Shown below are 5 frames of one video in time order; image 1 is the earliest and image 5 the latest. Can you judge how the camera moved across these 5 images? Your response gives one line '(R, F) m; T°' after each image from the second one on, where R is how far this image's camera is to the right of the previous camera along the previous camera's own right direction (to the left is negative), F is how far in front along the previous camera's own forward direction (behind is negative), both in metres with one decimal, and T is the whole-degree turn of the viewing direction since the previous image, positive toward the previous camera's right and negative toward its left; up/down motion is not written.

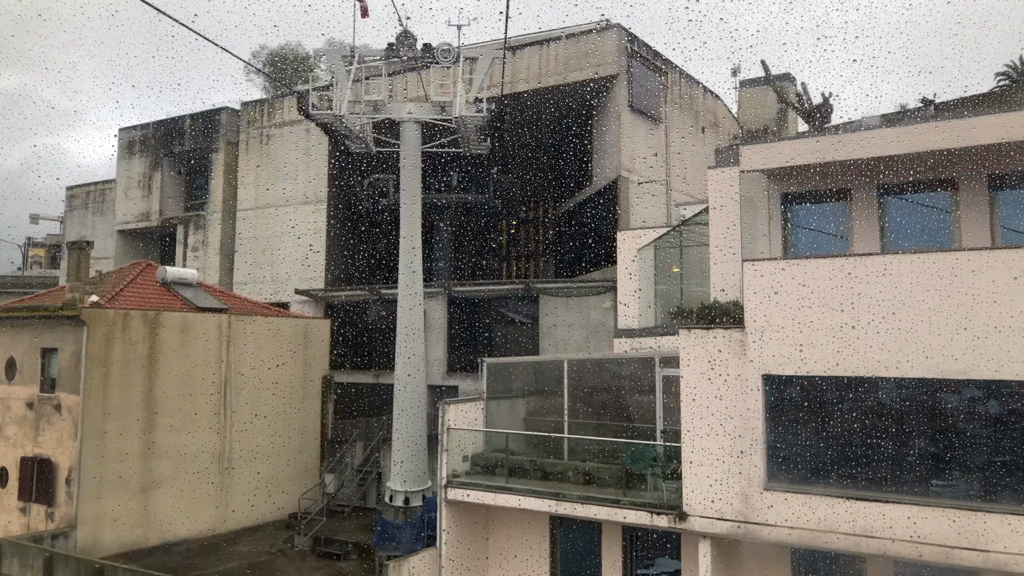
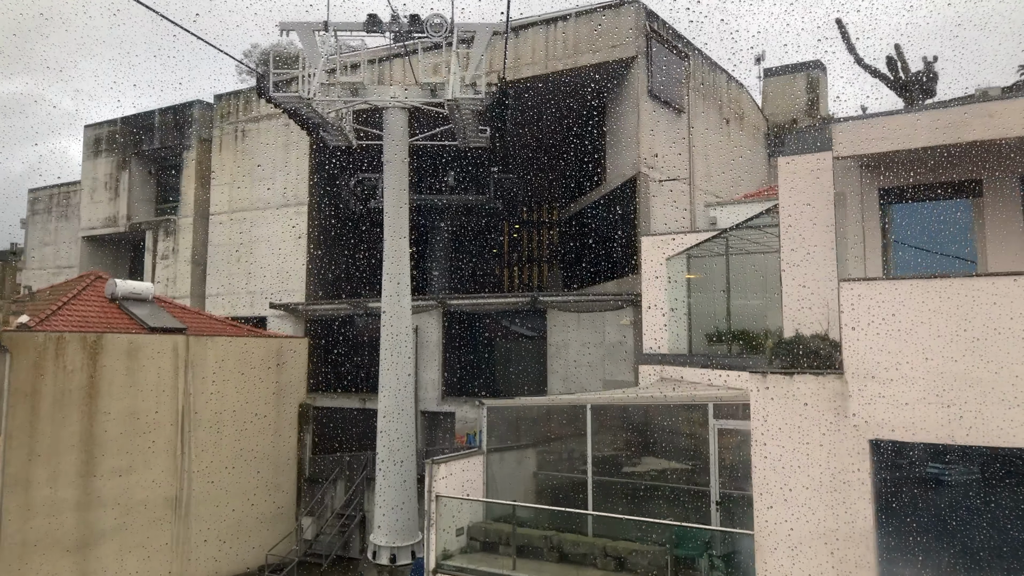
(0.0, +2.0) m; 0°
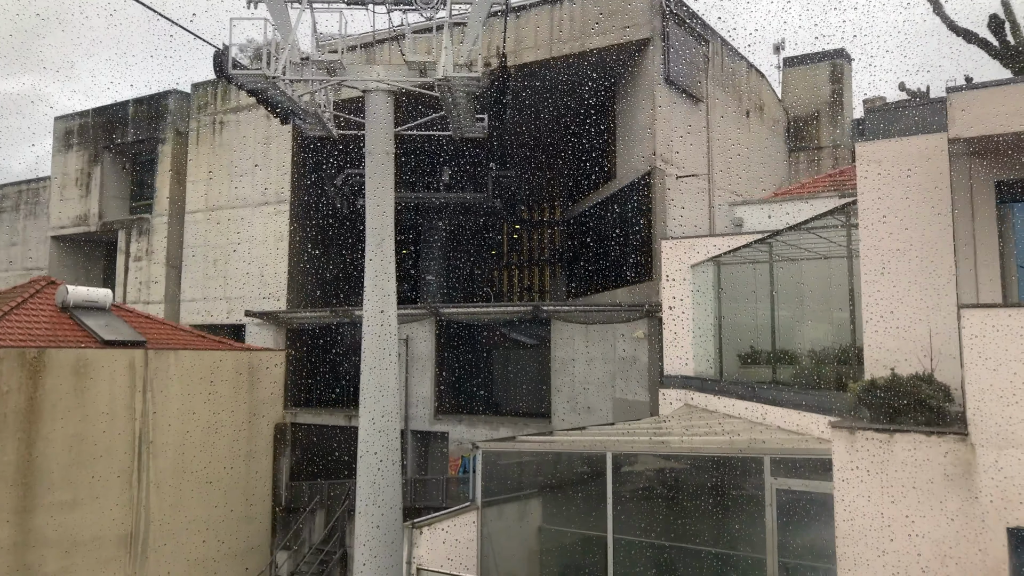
(0.0, +1.4) m; 0°
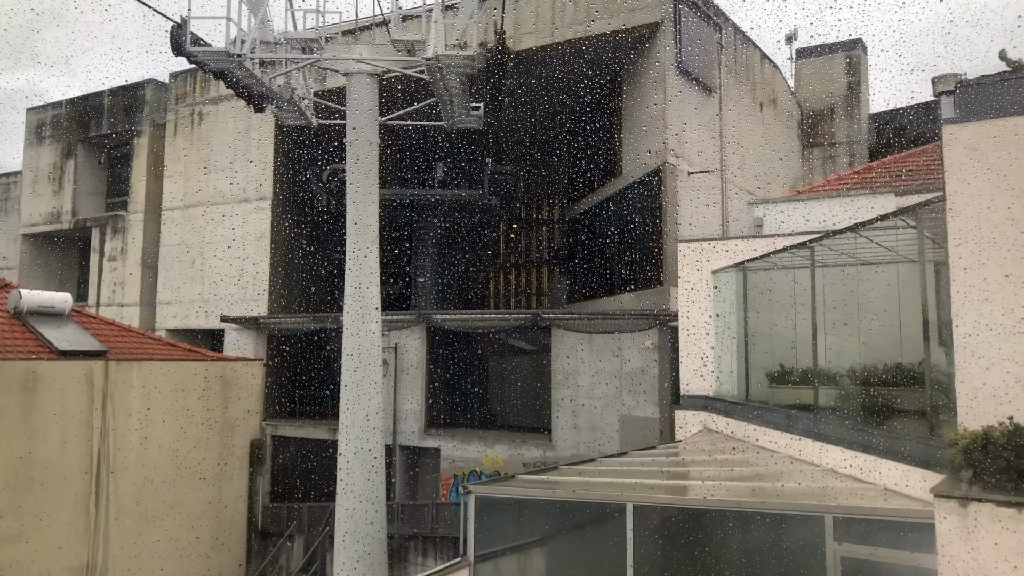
(0.0, +1.0) m; 0°
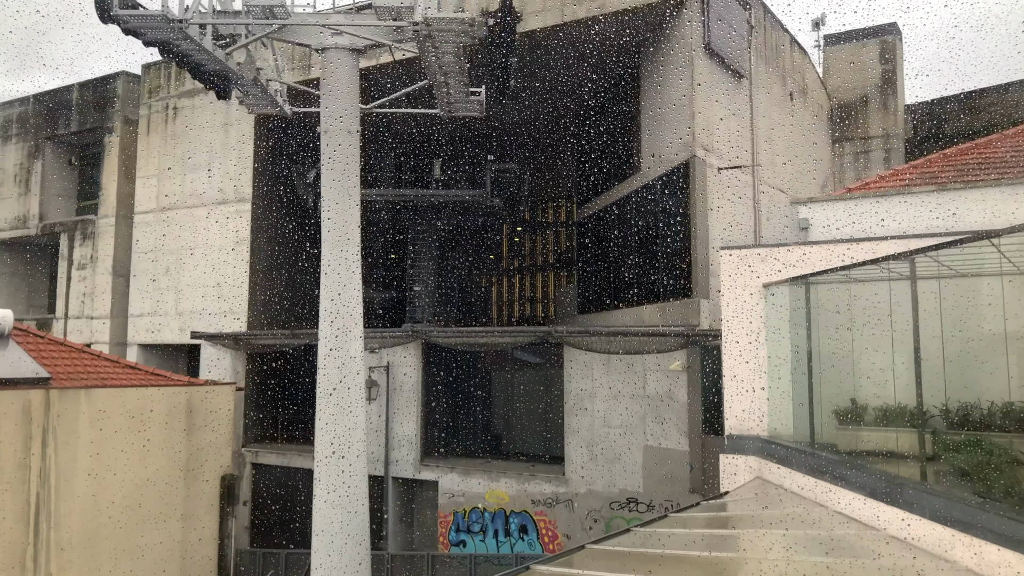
(0.0, +1.4) m; 0°
